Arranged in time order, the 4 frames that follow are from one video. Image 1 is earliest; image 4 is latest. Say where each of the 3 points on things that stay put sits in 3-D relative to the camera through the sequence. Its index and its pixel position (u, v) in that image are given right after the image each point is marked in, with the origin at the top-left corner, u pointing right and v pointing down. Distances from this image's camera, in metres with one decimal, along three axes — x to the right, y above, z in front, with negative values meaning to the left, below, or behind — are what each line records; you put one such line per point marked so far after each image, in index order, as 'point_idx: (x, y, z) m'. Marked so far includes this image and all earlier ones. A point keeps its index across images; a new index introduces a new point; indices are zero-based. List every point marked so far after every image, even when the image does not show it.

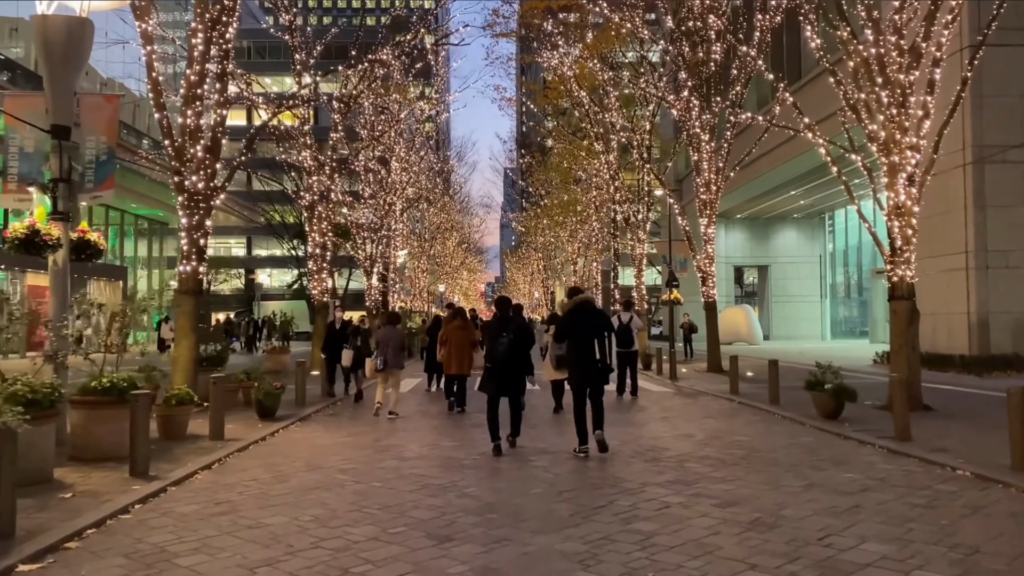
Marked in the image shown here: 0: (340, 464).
0: (-1.6, -1.6, +7.2) m
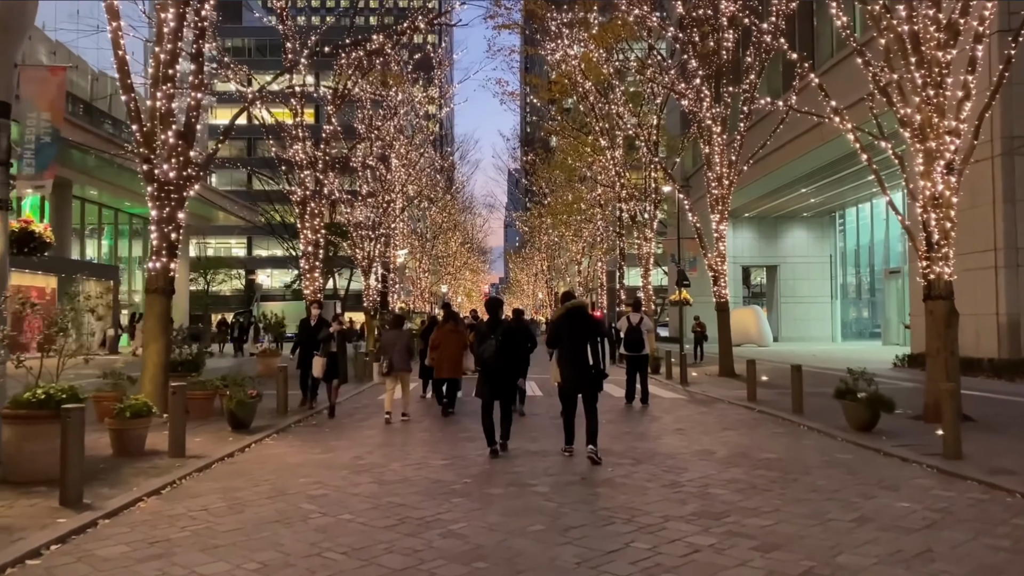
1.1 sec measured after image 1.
0: (-1.6, -1.6, +6.3) m
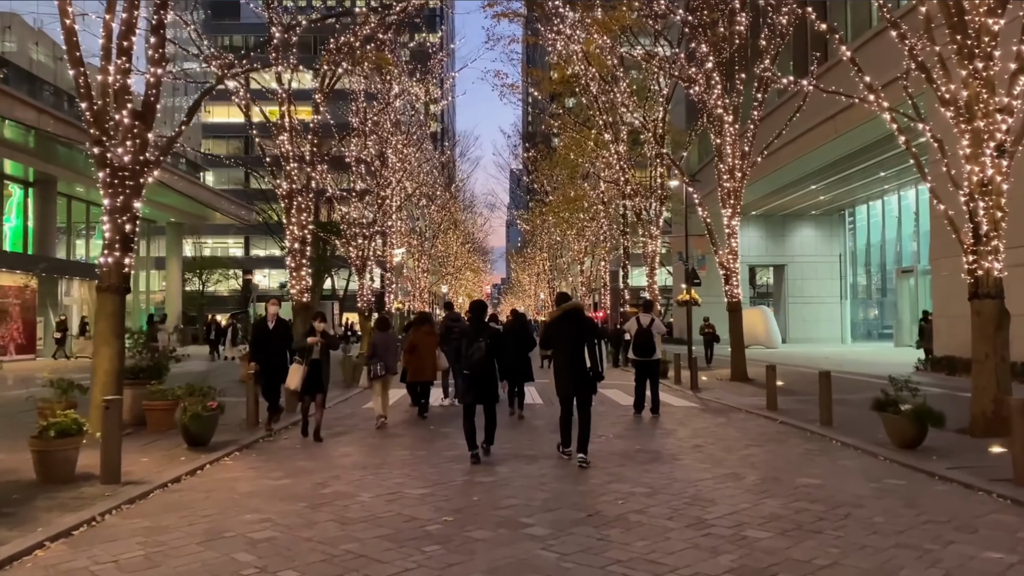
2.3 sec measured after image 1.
0: (-1.7, -1.6, +5.1) m
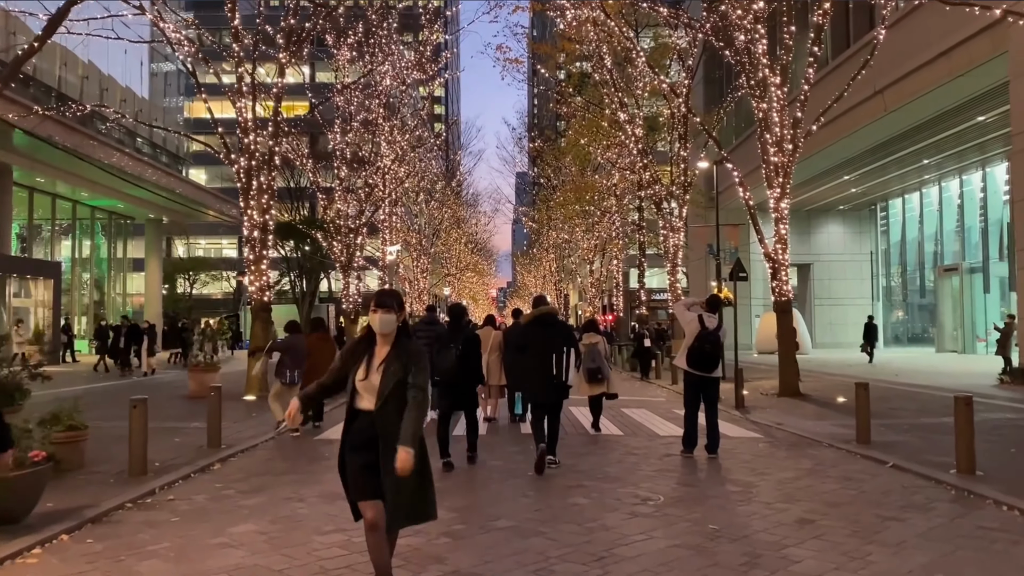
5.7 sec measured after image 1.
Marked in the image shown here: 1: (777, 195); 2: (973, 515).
0: (-1.7, -1.4, +1.9) m
1: (+5.5, +1.9, +16.3) m
2: (+3.4, -1.7, +5.8) m
